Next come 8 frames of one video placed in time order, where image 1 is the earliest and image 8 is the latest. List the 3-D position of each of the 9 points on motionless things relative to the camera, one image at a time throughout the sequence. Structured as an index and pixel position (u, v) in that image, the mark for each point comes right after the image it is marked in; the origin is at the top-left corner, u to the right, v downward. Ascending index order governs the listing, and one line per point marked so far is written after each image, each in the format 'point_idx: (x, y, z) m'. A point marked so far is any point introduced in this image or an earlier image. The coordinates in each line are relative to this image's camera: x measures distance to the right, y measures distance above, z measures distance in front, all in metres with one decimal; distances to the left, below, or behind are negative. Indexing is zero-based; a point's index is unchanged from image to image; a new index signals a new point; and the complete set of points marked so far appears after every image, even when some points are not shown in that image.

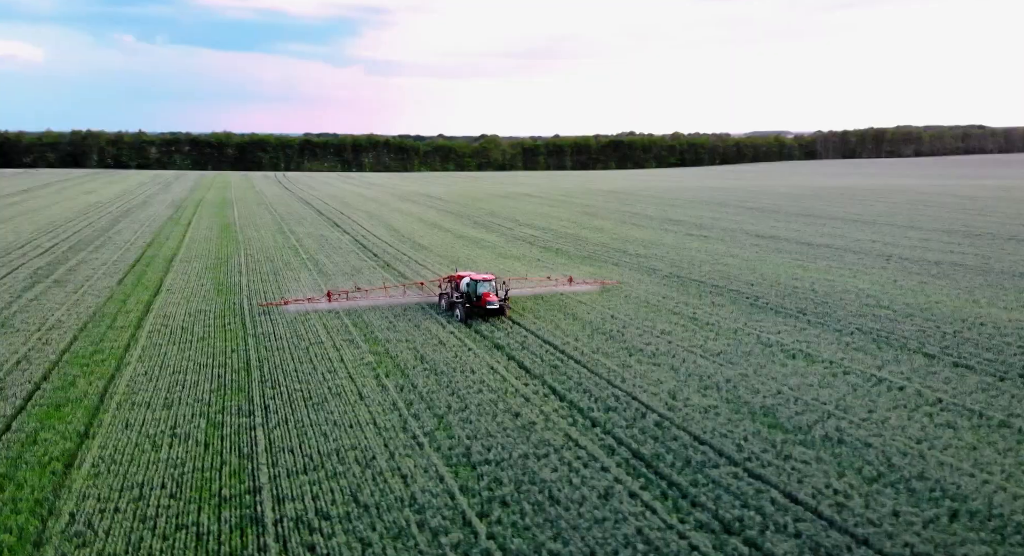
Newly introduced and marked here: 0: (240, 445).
0: (-3.9, -2.4, +8.7) m
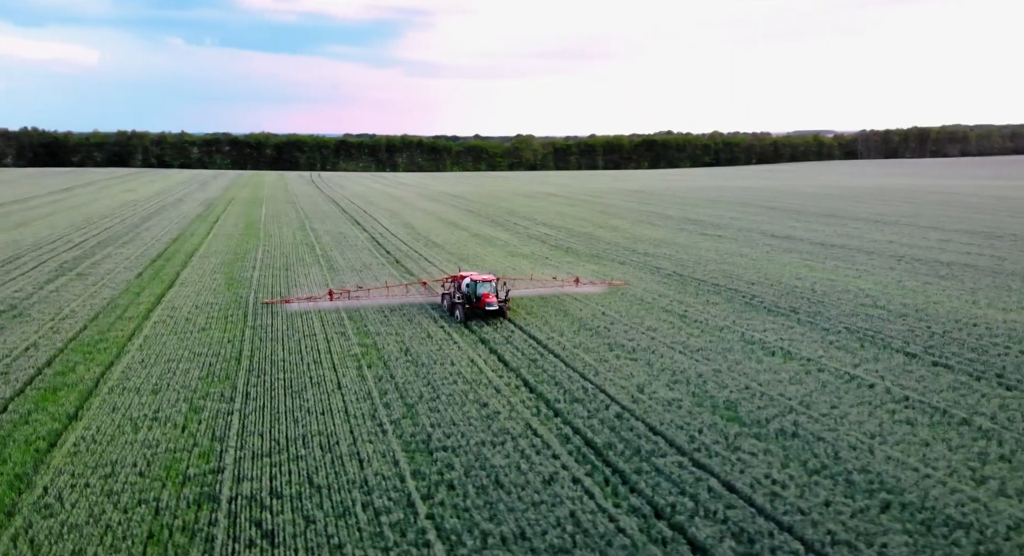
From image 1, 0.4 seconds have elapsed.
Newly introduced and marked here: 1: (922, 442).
0: (-4.4, -2.2, +9.0) m
1: (+4.8, -1.9, +7.2) m
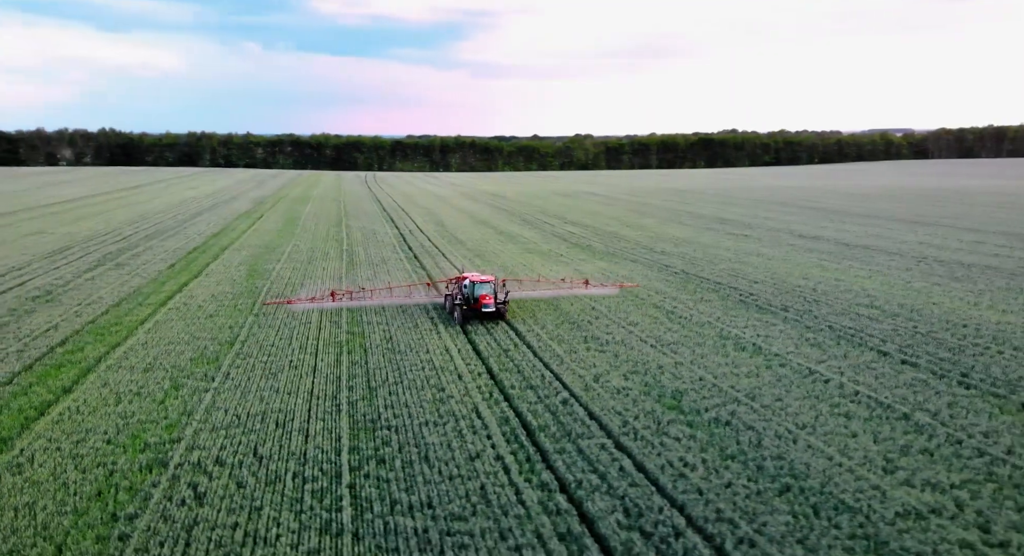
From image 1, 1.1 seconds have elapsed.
0: (-5.1, -2.0, +9.6) m
1: (+4.0, -1.8, +7.2) m
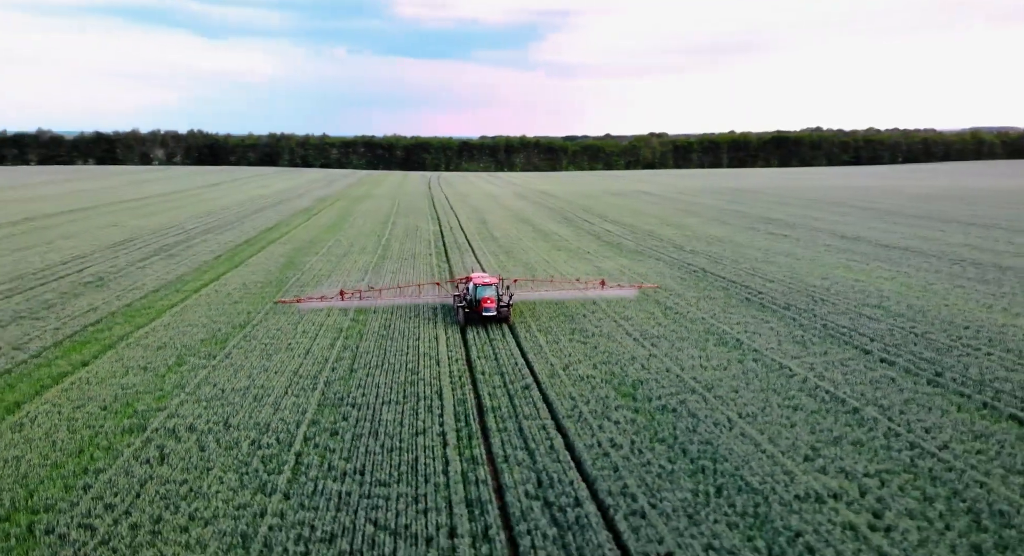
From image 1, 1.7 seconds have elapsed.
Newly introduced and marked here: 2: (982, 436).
0: (-5.6, -1.7, +10.4) m
1: (+3.3, -1.7, +7.2) m
2: (+5.2, -1.7, +6.7) m
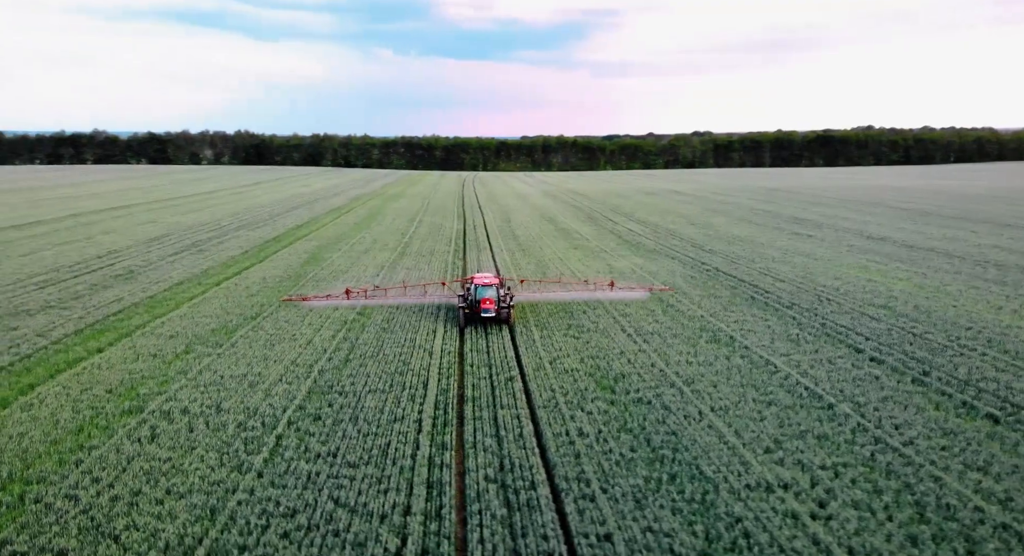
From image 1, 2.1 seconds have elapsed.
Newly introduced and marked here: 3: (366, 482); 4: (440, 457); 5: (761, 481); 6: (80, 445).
0: (-5.8, -1.6, +10.8) m
1: (+2.9, -1.7, +7.3) m
2: (+4.8, -1.7, +6.6) m
3: (-1.4, -2.0, +6.0) m
4: (-0.8, -1.9, +6.5) m
5: (+2.3, -1.9, +5.7) m
6: (-5.1, -2.0, +7.1) m
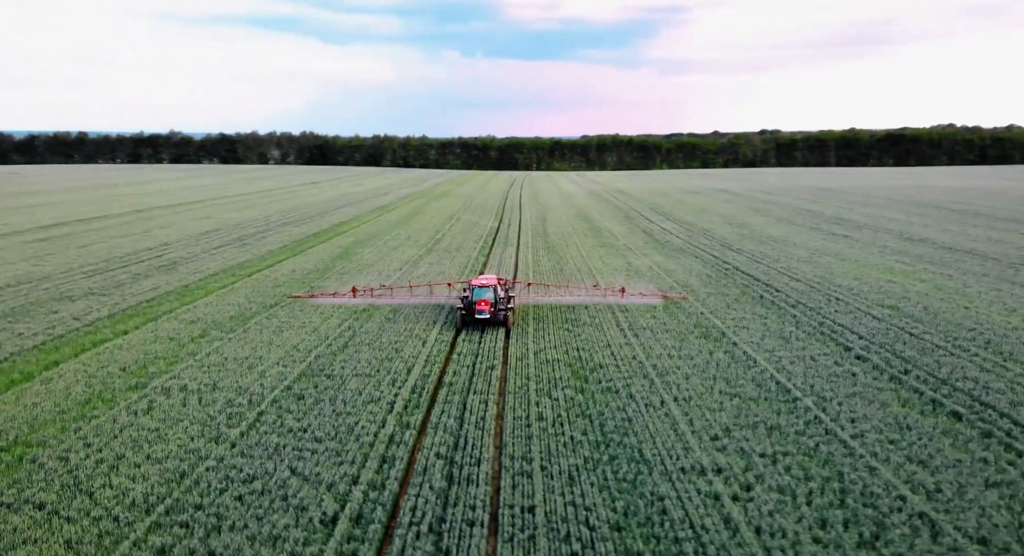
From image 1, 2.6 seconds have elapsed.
0: (-5.9, -1.3, +11.5) m
1: (+2.5, -1.6, +7.4) m
2: (+4.3, -1.7, +6.6) m
3: (-2.0, -1.9, +6.4) m
4: (-1.2, -1.8, +6.8) m
5: (+1.8, -1.8, +5.8) m
6: (-5.5, -1.8, +7.8) m
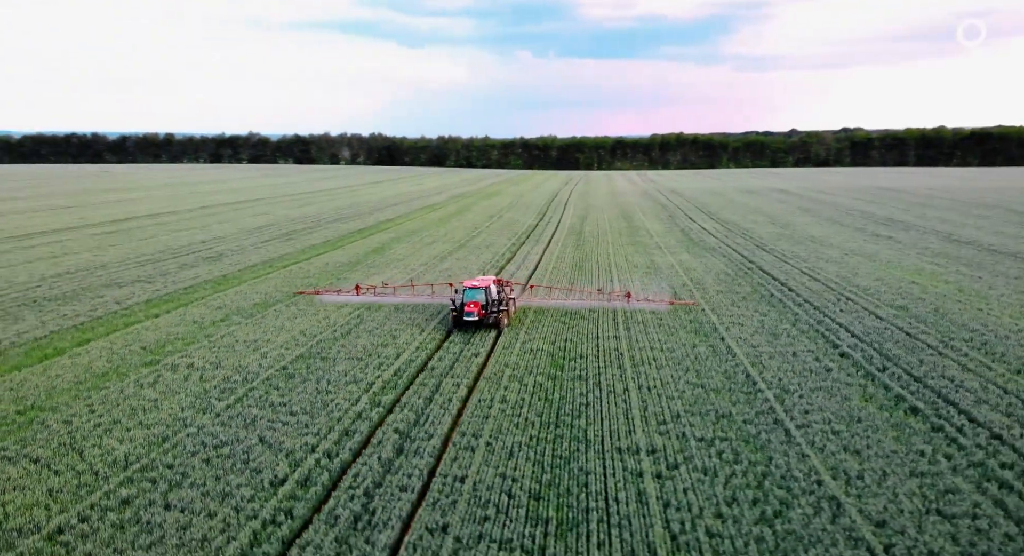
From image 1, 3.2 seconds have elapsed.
0: (-6.0, -1.1, +12.4) m
1: (+2.1, -1.5, +7.6) m
2: (+3.8, -1.6, +6.7) m
3: (-2.5, -1.7, +7.0) m
4: (-1.7, -1.6, +7.3) m
5: (+1.2, -1.7, +6.1) m
6: (-5.9, -1.5, +8.6) m
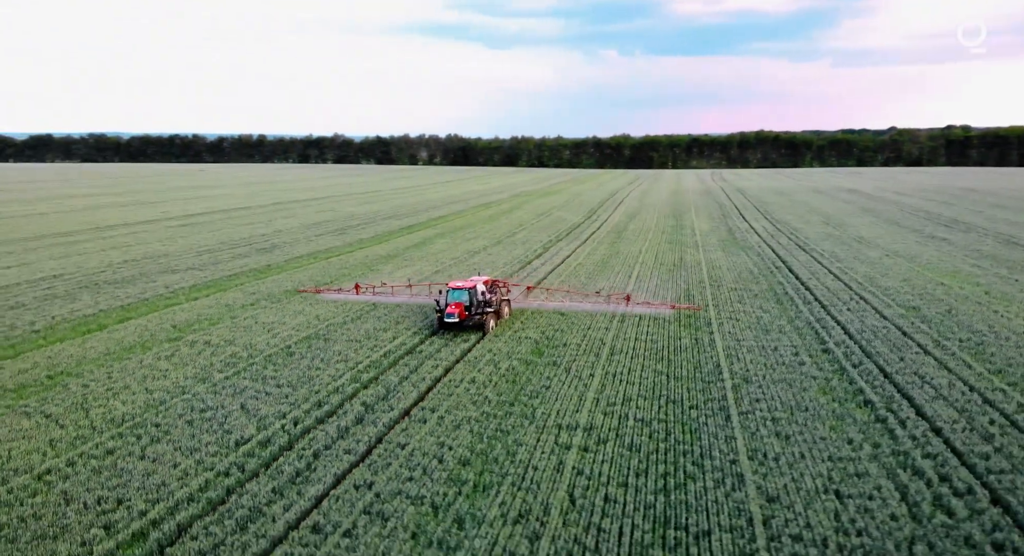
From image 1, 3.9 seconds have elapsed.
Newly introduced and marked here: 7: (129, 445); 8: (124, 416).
0: (-6.0, -0.8, +13.4) m
1: (+1.6, -1.4, +7.9) m
2: (+3.3, -1.5, +6.9) m
3: (-3.0, -1.5, +7.7) m
4: (-2.2, -1.4, +8.0) m
5: (+0.7, -1.6, +6.5) m
6: (-6.2, -1.3, +9.6) m
7: (-3.9, -1.7, +6.2) m
8: (-4.4, -1.6, +6.9) m
